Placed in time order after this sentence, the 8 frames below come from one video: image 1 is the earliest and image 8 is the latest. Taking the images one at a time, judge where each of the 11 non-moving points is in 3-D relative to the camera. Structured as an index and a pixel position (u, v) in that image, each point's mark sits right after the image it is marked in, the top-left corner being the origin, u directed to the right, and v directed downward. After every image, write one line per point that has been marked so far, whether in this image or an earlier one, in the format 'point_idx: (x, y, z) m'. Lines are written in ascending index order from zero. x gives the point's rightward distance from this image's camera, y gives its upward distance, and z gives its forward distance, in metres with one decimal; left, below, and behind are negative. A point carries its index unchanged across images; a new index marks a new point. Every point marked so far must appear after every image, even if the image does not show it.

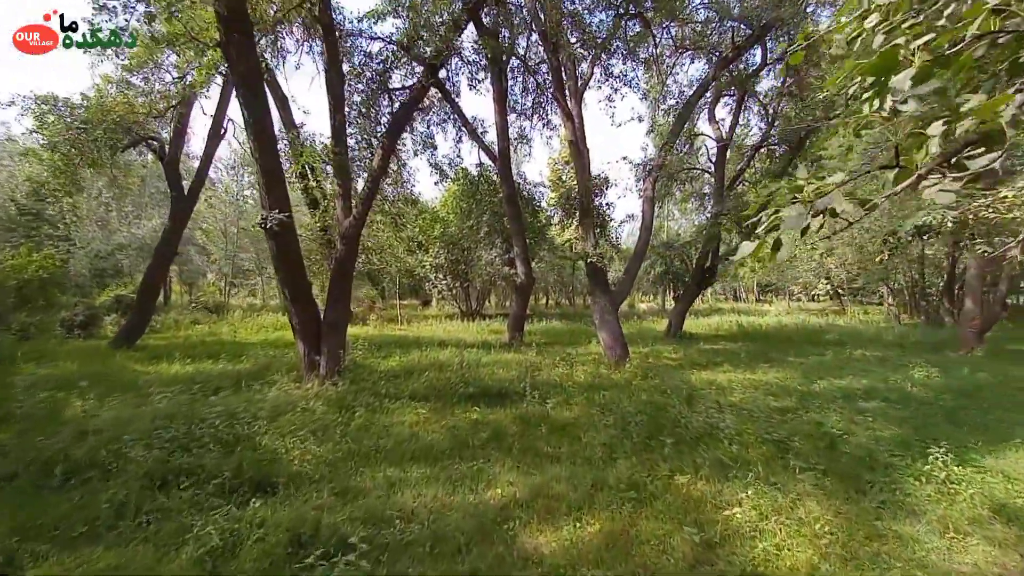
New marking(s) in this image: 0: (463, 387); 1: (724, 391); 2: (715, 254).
0: (-0.7, -1.3, +6.8) m
1: (+2.8, -1.4, +6.7) m
2: (+5.7, +1.0, +14.4) m
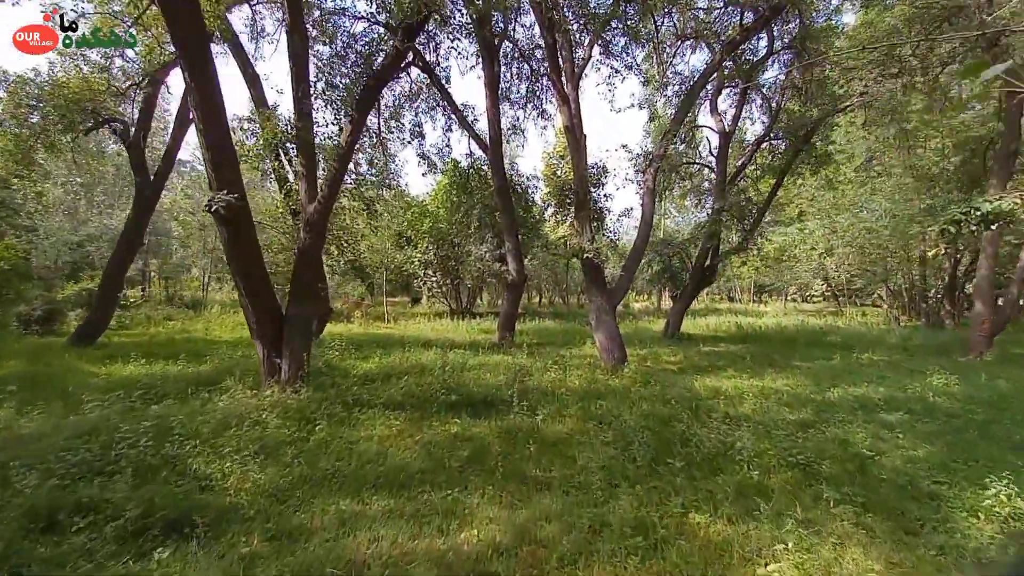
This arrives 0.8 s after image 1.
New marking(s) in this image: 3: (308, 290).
0: (-0.8, -1.3, +6.1) m
1: (+2.7, -1.4, +6.1) m
2: (+5.5, +1.0, +13.8) m
3: (-2.3, 0.0, +5.5) m
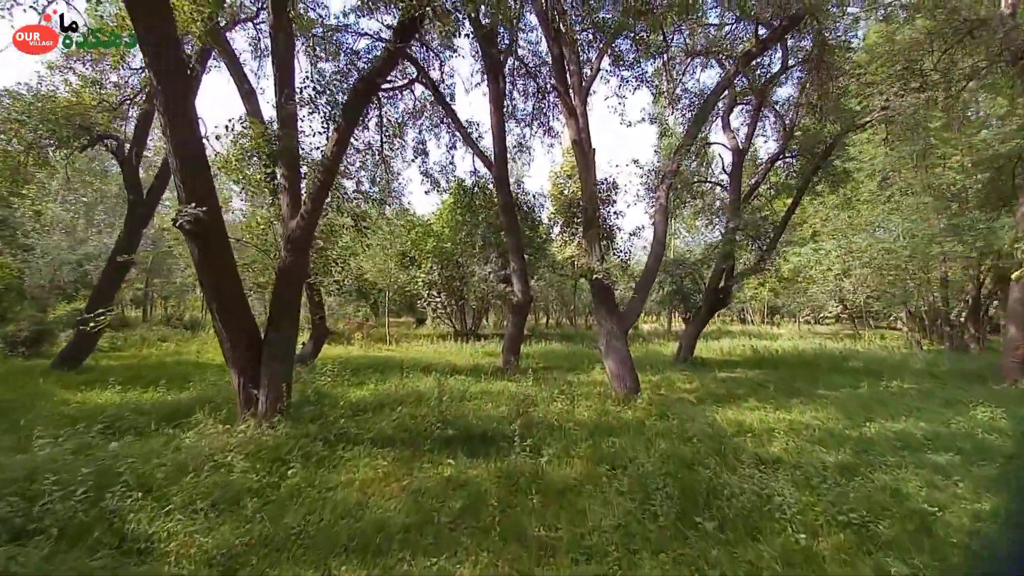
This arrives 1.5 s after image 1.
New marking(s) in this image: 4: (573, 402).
0: (-0.8, -1.5, +5.6) m
1: (+2.7, -1.6, +5.4) m
2: (+5.6, +0.4, +13.2) m
3: (-2.3, -0.3, +5.0) m
4: (+0.8, -1.5, +6.8) m
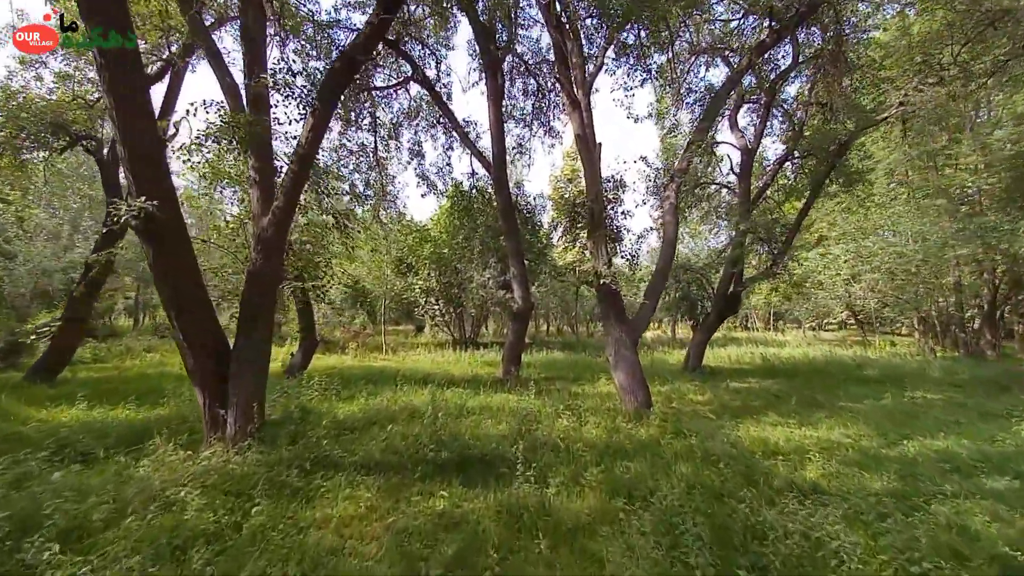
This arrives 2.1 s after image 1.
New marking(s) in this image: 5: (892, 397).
0: (-0.8, -1.6, +5.0) m
1: (+2.7, -1.7, +4.9) m
2: (+5.7, +0.3, +12.6) m
3: (-2.2, -0.3, +4.4) m
4: (+0.9, -1.6, +6.3) m
5: (+7.2, -2.1, +9.6) m
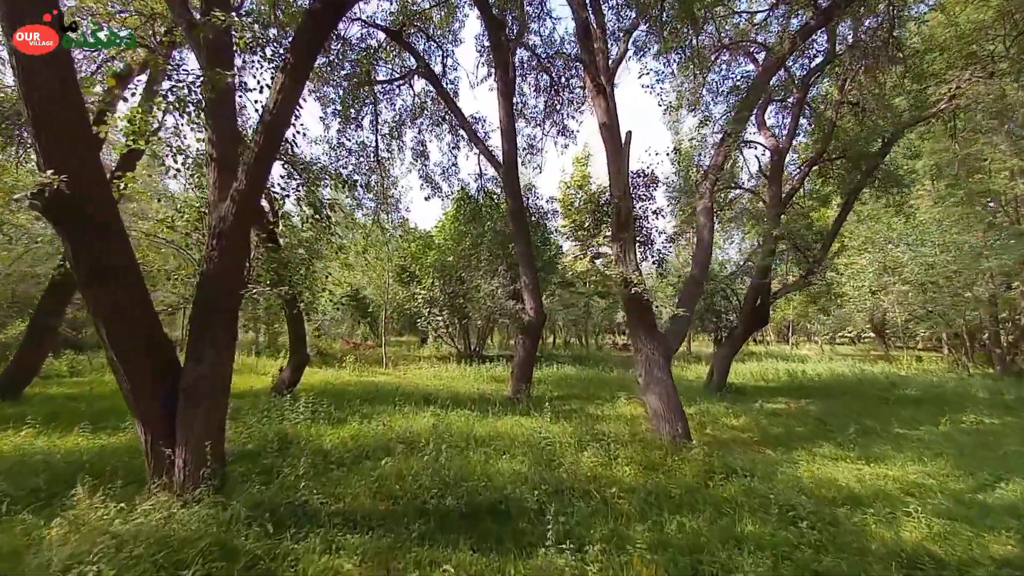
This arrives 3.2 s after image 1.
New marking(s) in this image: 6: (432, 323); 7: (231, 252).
0: (-0.6, -1.7, +4.0) m
1: (+2.9, -1.7, +3.9) m
2: (+5.9, 0.0, +11.7) m
3: (-2.1, -0.4, +3.5) m
4: (+1.0, -1.7, +5.3) m
5: (+7.3, -2.3, +8.6) m
6: (-2.5, -1.1, +15.9) m
7: (-1.9, +0.3, +3.5) m
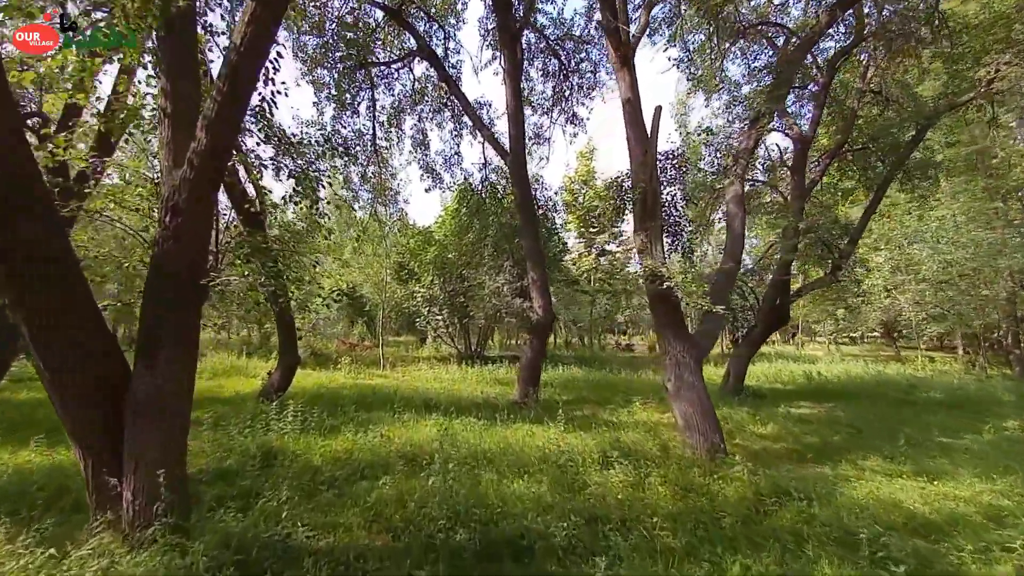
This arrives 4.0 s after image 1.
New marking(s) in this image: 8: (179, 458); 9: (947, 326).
0: (-0.5, -1.6, +3.4) m
1: (+3.0, -1.7, +3.2) m
2: (+6.0, +0.1, +11.0) m
3: (-1.9, -0.3, +2.8) m
4: (+1.2, -1.7, +4.6) m
5: (+7.5, -2.2, +7.9) m
6: (-2.4, -1.1, +15.2) m
7: (-1.7, +0.3, +2.8) m
8: (-2.0, -1.0, +3.0) m
9: (+16.1, -1.4, +18.7) m
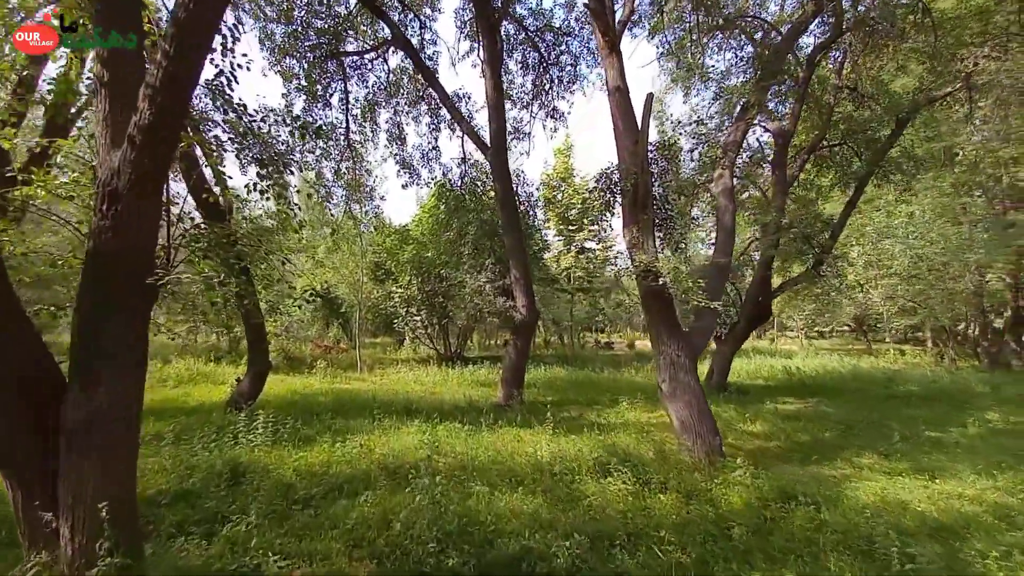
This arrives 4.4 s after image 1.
0: (-0.5, -1.6, +3.0) m
1: (+3.0, -1.6, +3.1) m
2: (+5.6, +0.2, +11.0) m
3: (-1.9, -0.3, +2.4) m
4: (+1.1, -1.6, +4.4) m
5: (+7.3, -2.1, +8.0) m
6: (-3.0, -1.1, +14.8) m
7: (-1.7, +0.3, +2.4) m
8: (-2.0, -1.0, +2.6) m
9: (+15.3, -1.2, +19.2) m
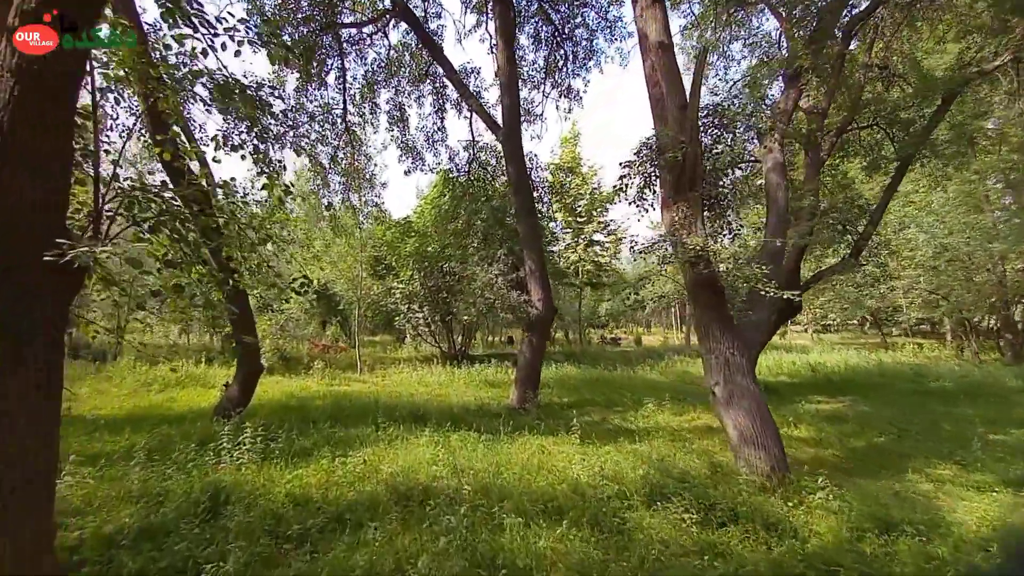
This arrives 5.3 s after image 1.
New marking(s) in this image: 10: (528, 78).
0: (-0.2, -1.5, +2.3) m
1: (+3.3, -1.5, +2.3) m
2: (+5.8, +0.3, +10.3) m
3: (-1.7, -0.3, +1.7) m
4: (+1.4, -1.5, +3.6) m
5: (+7.5, -1.9, +7.3) m
6: (-2.7, -0.9, +14.0) m
7: (-1.5, +0.4, +1.6) m
8: (-1.7, -1.0, +1.9) m
9: (+15.5, -0.9, +18.5) m
10: (+0.3, +4.1, +10.0) m
